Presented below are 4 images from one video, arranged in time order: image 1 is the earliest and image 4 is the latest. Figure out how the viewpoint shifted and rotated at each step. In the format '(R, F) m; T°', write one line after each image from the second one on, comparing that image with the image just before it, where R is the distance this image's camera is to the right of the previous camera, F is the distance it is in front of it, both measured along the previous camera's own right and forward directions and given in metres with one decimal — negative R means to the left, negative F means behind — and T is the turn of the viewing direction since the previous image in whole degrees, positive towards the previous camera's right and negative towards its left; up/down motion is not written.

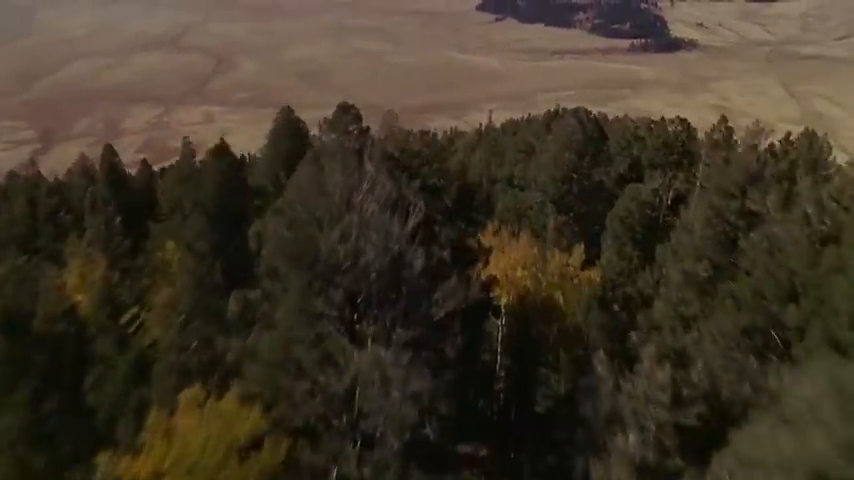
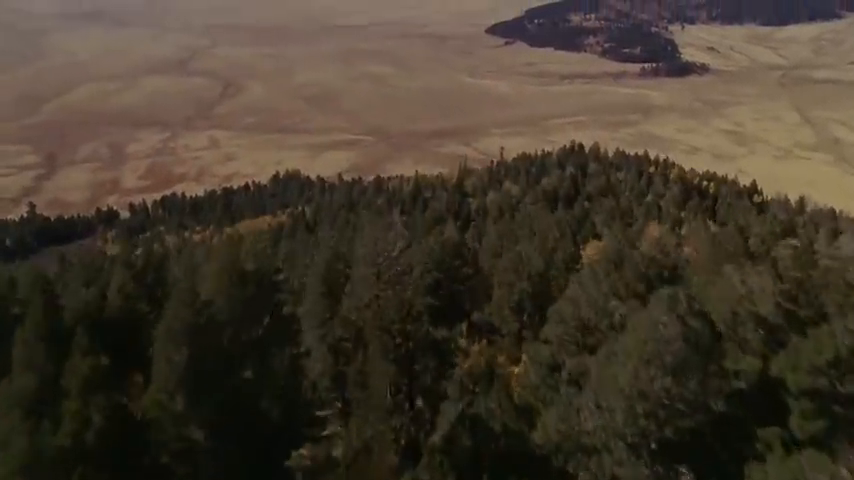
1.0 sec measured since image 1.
(+0.1, +2.7) m; -1°
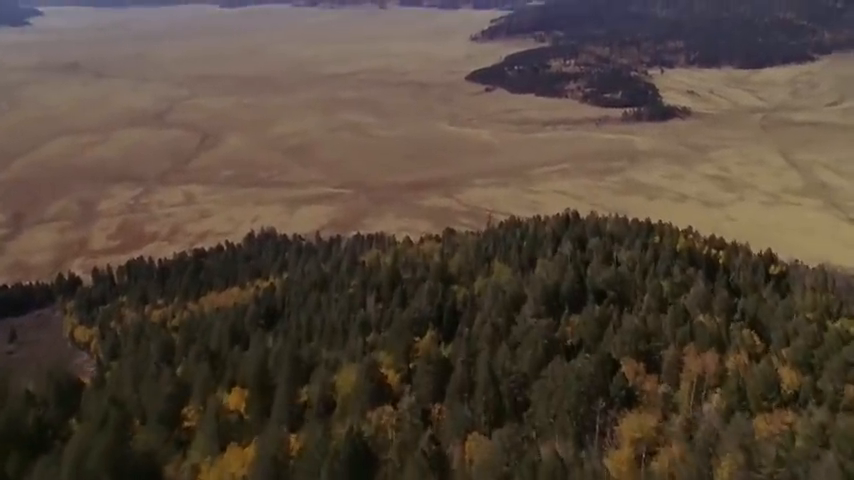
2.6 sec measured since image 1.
(+0.2, +4.4) m; +1°
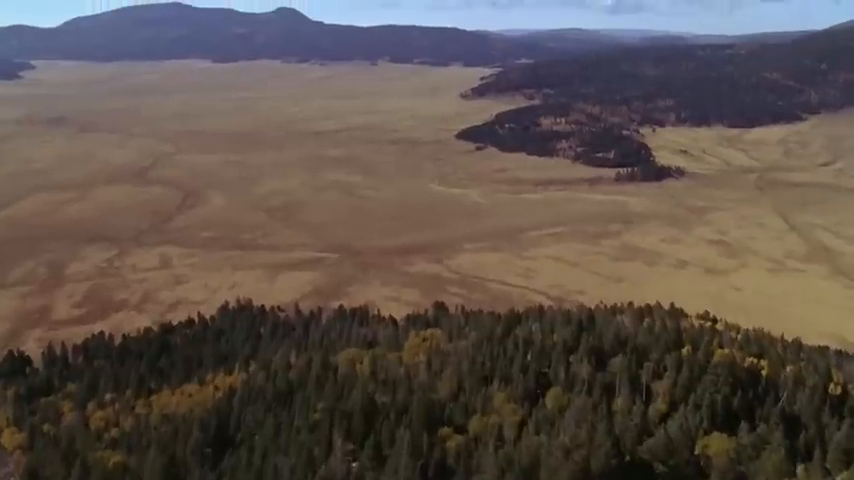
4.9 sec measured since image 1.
(+0.2, +6.3) m; +1°
